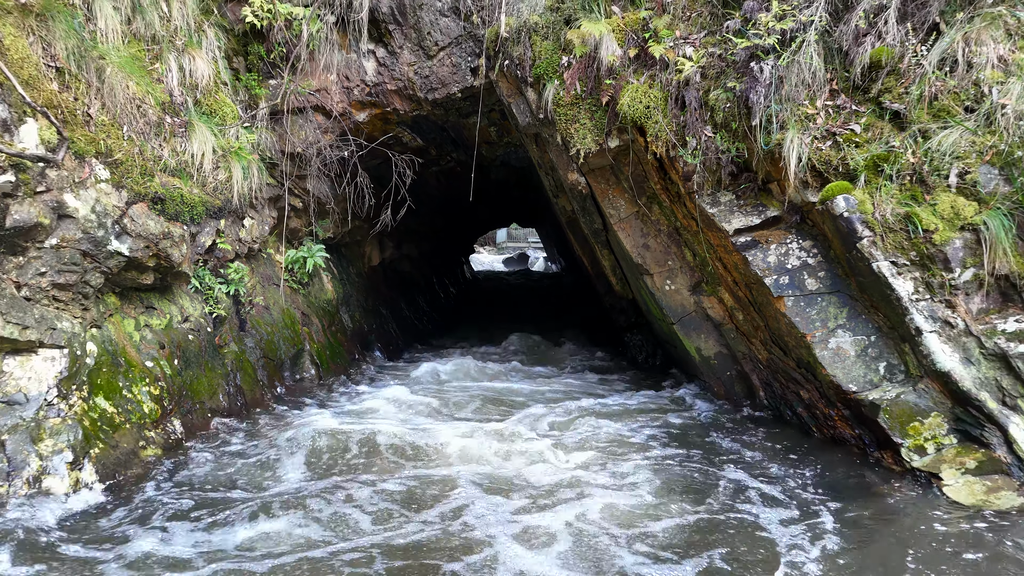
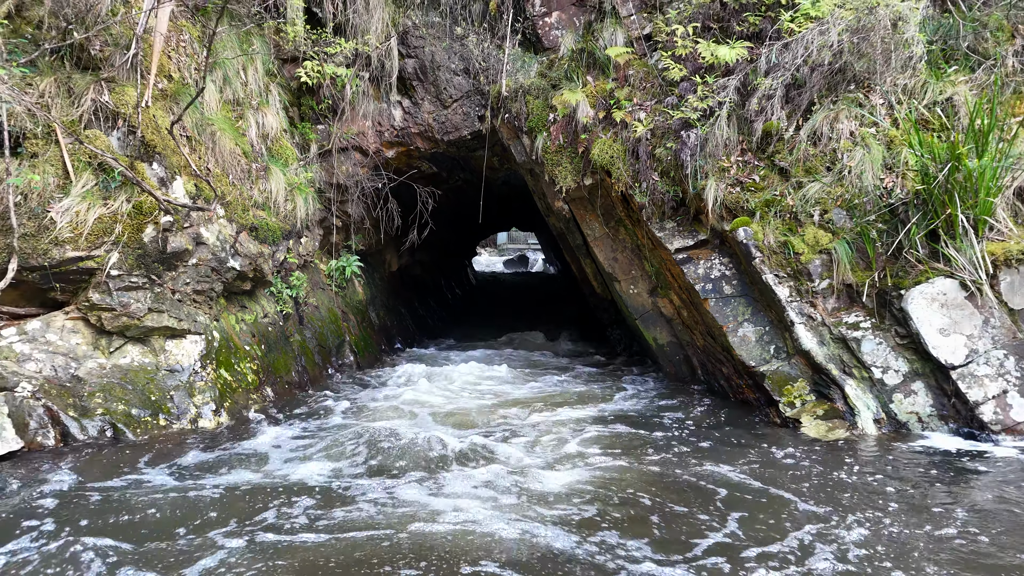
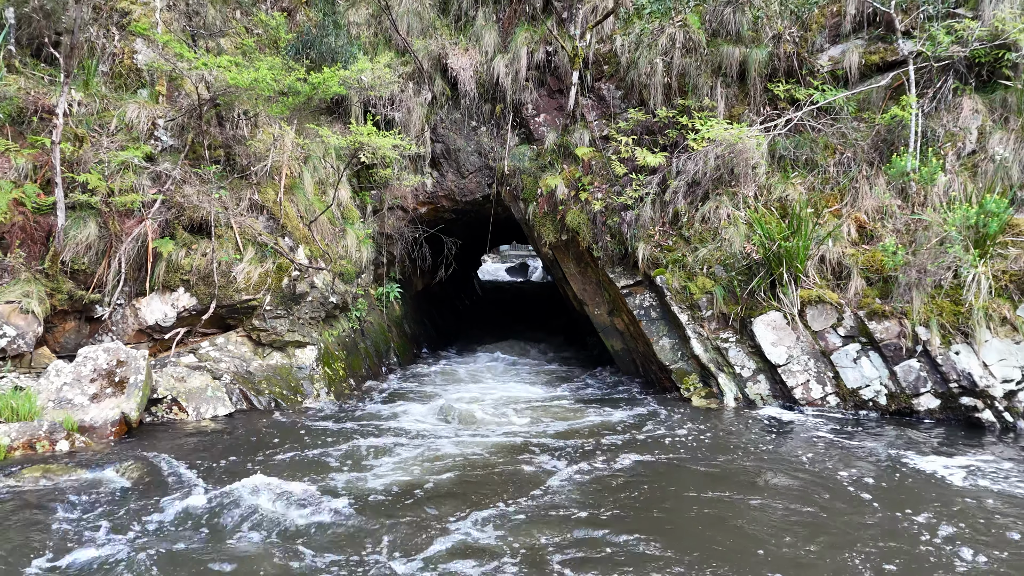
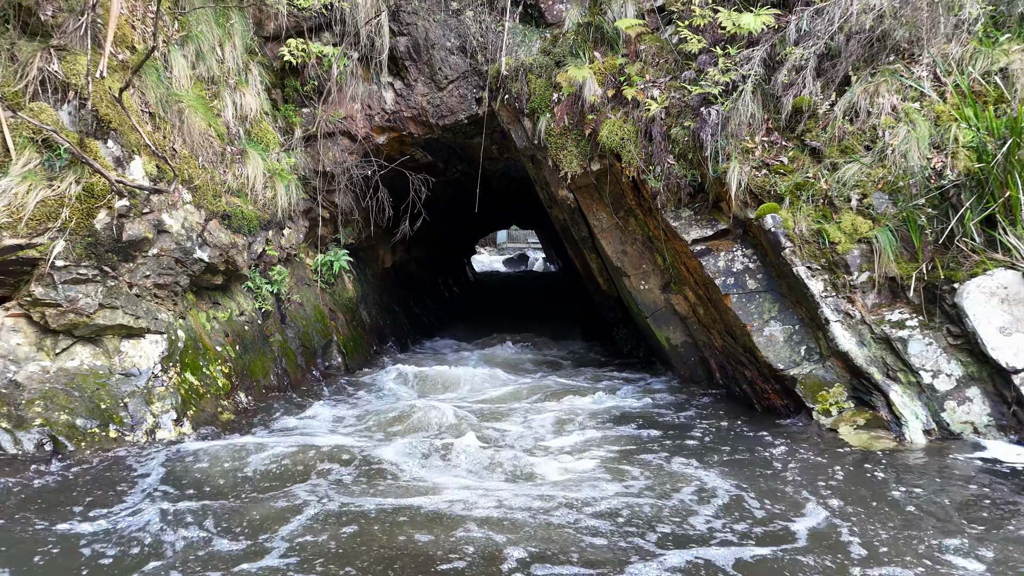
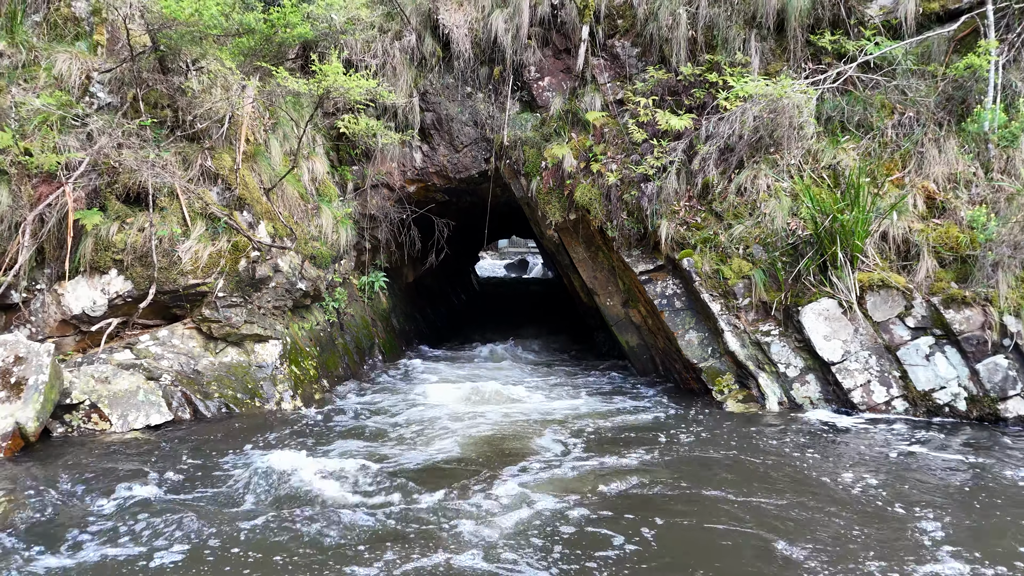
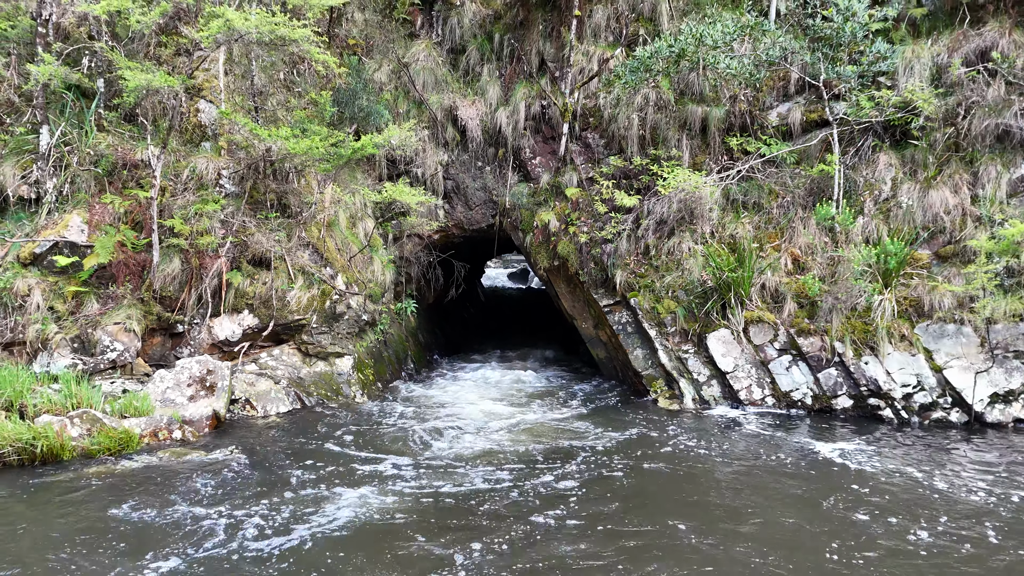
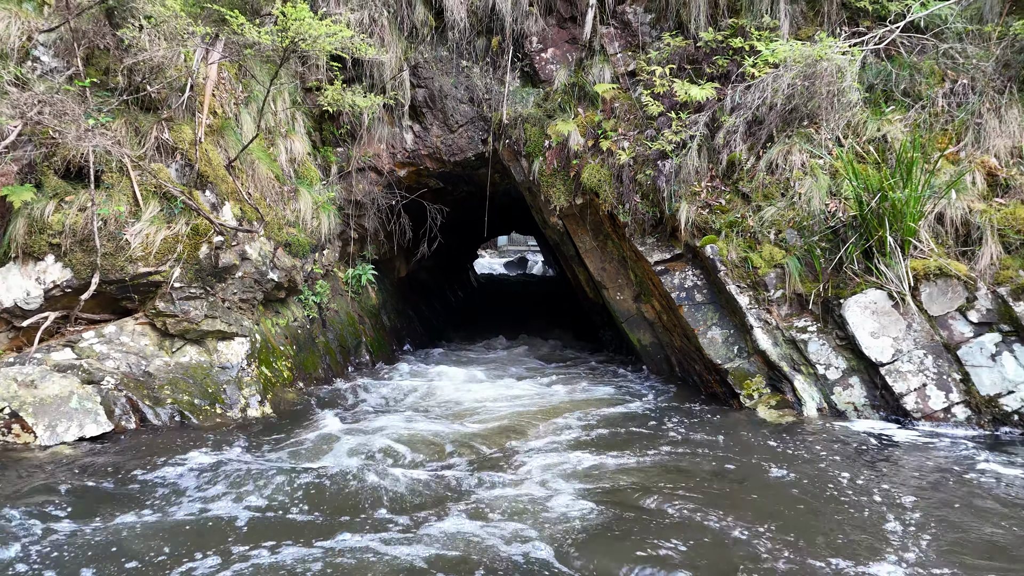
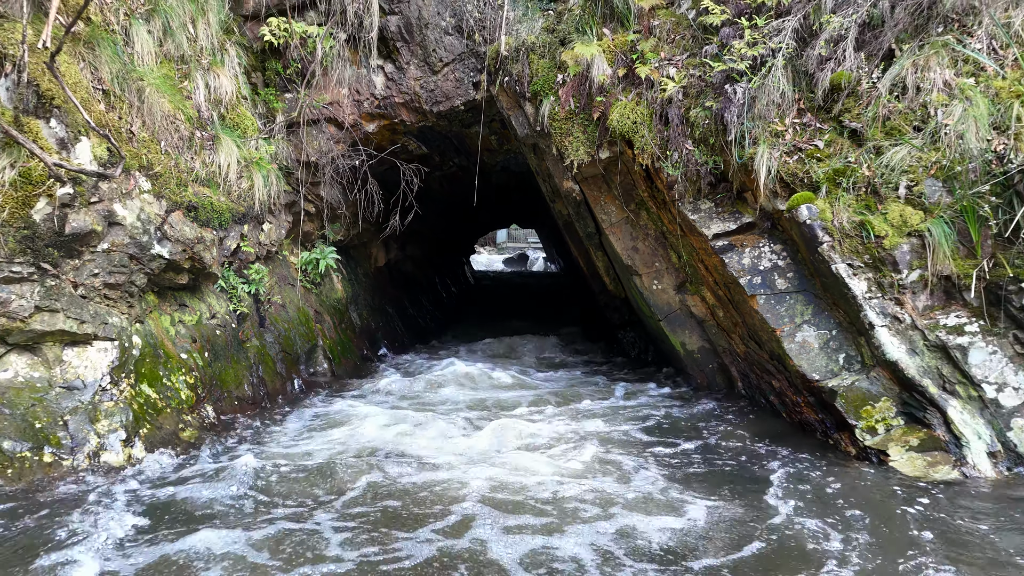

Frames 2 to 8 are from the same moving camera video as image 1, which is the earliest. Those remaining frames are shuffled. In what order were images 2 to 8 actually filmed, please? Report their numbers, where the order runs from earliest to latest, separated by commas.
8, 4, 2, 7, 5, 3, 6
